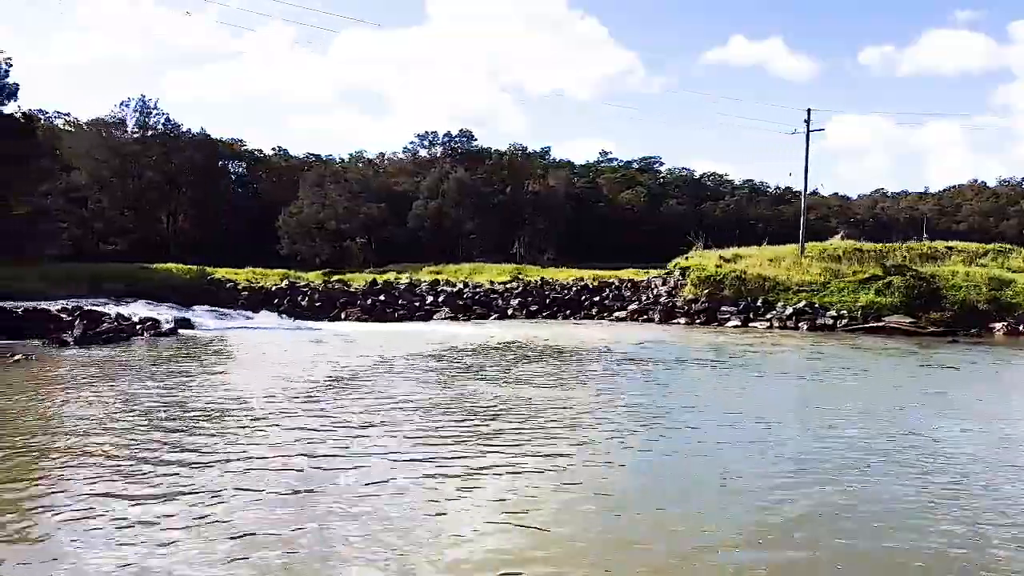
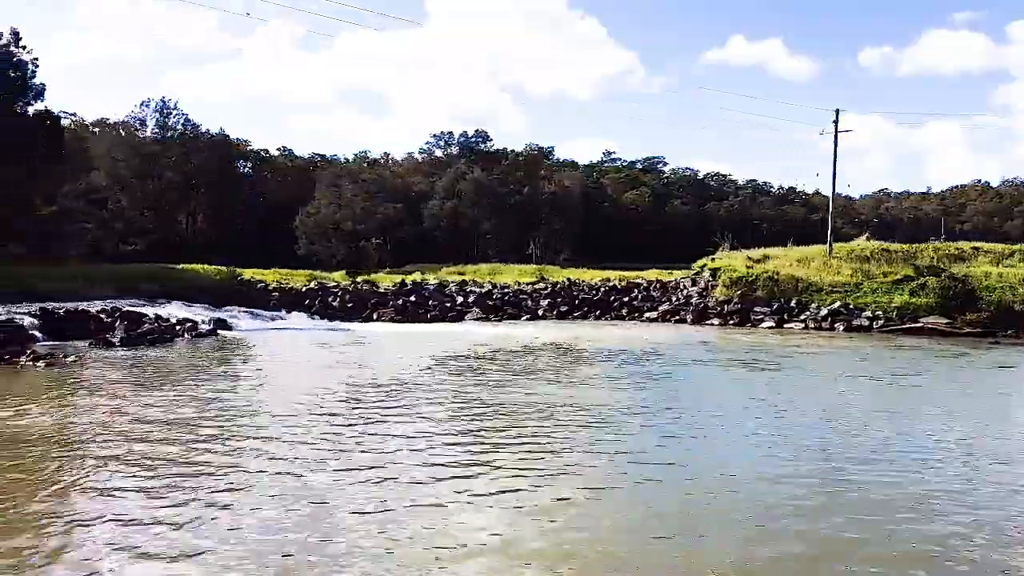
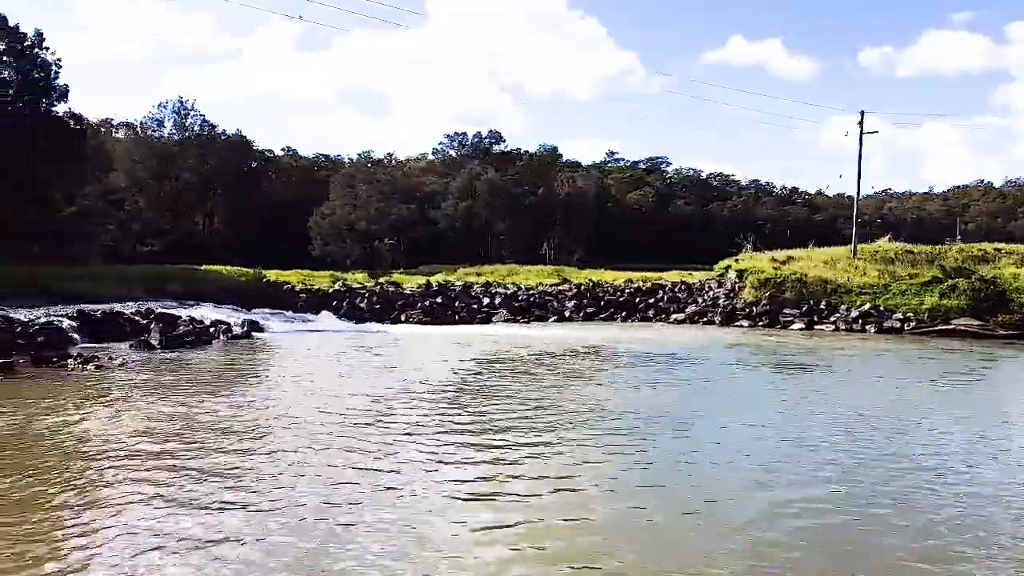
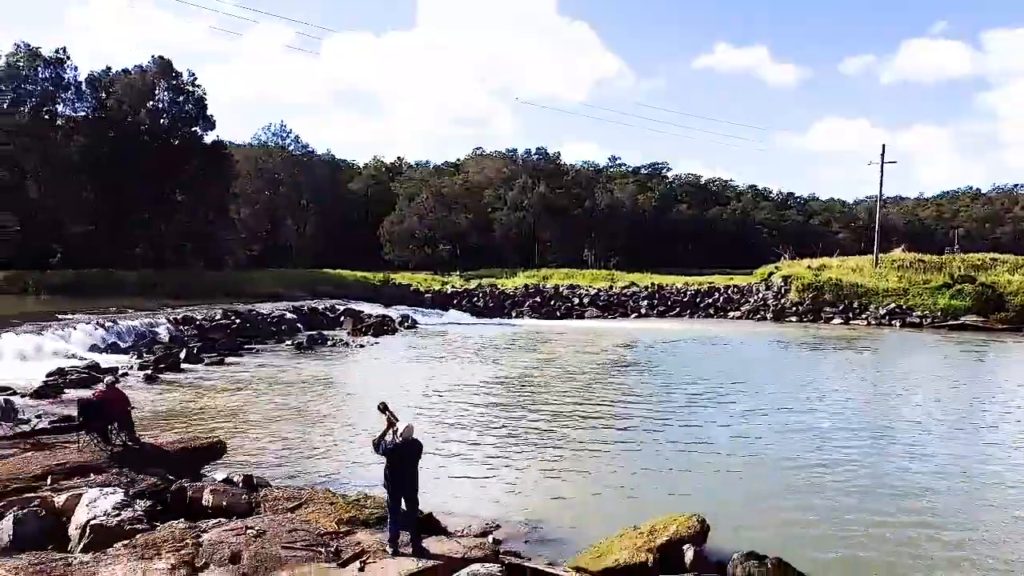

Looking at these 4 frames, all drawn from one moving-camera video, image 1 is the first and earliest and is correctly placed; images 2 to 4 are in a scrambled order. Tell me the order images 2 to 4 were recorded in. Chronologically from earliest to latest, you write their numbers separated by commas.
2, 3, 4
